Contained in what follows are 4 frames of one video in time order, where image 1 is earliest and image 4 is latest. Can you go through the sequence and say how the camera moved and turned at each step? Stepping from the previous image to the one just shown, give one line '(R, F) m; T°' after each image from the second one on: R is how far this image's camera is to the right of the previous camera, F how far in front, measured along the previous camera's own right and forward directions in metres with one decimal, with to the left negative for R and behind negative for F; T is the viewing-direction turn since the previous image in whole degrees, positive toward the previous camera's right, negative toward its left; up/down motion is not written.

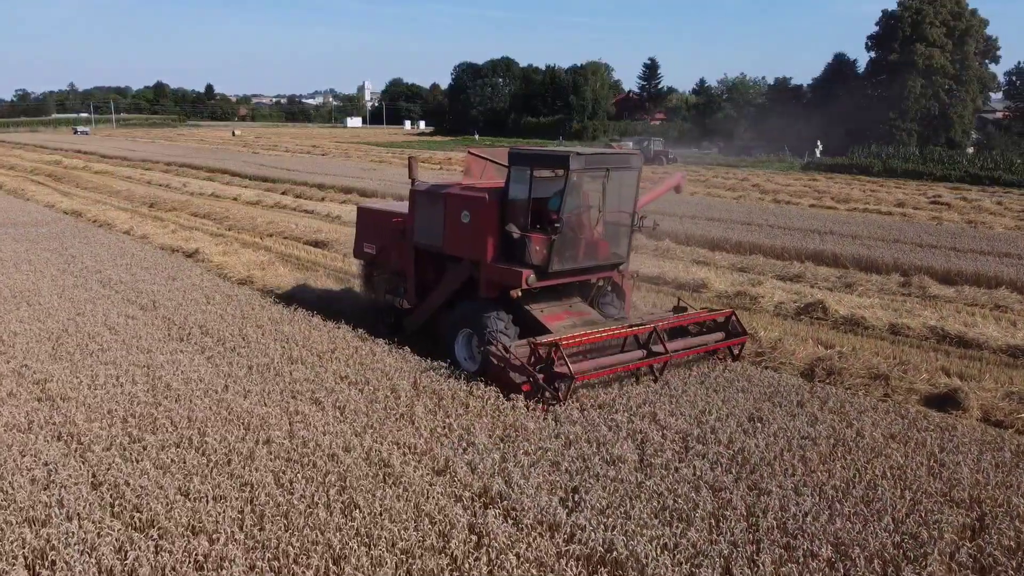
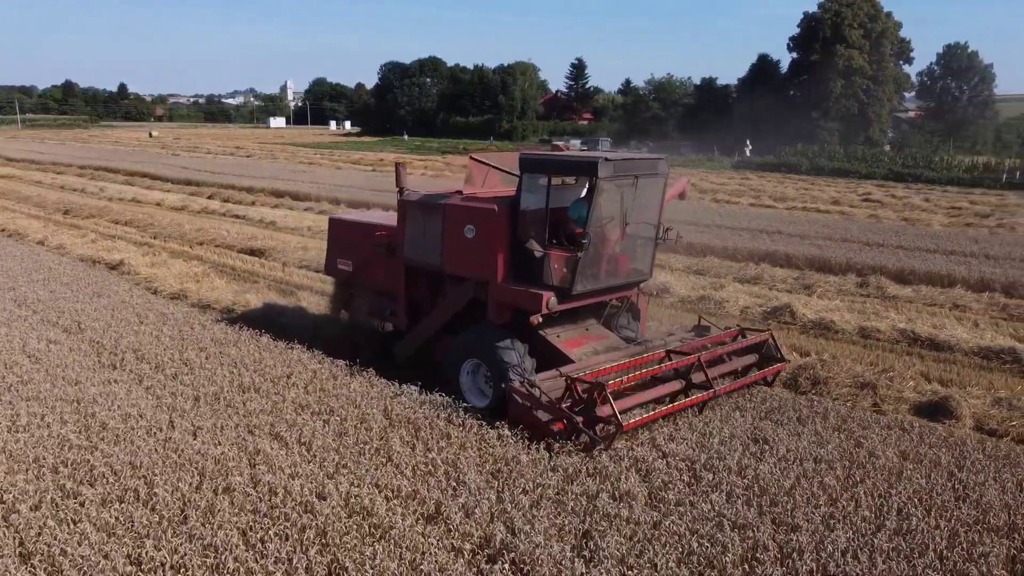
(-0.4, +0.6) m; +5°
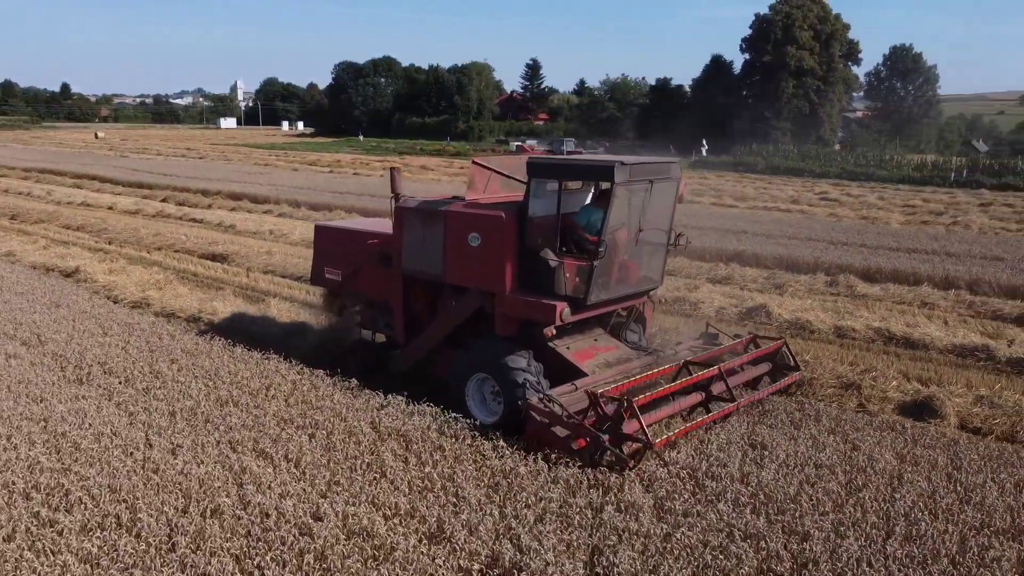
(-0.3, +0.2) m; +3°
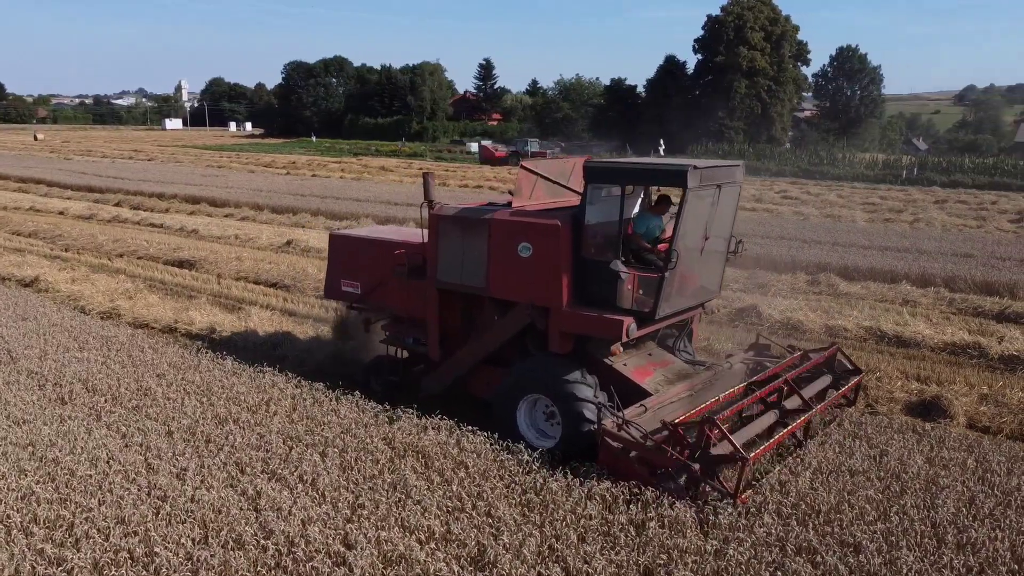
(-0.5, +0.2) m; +3°
